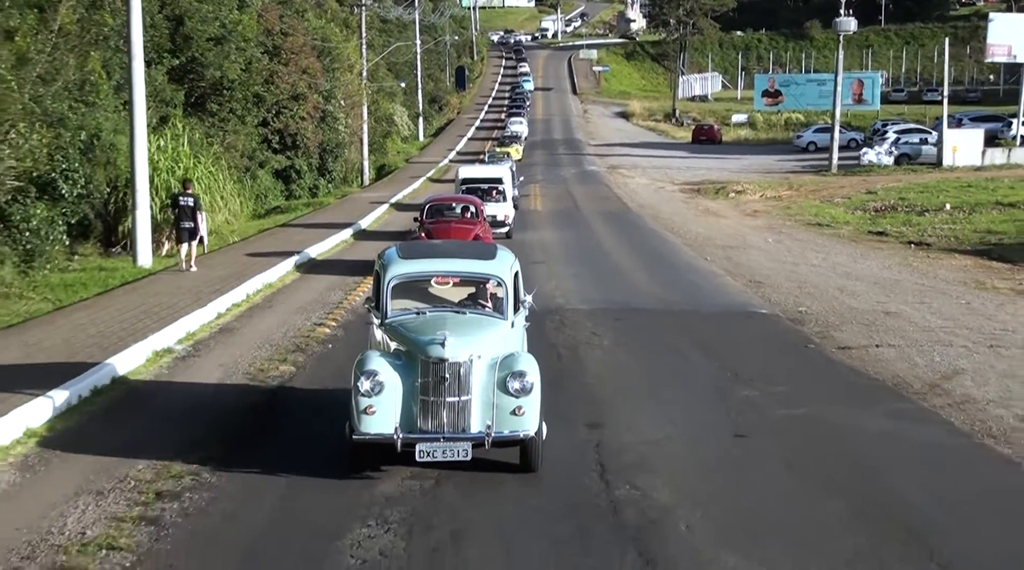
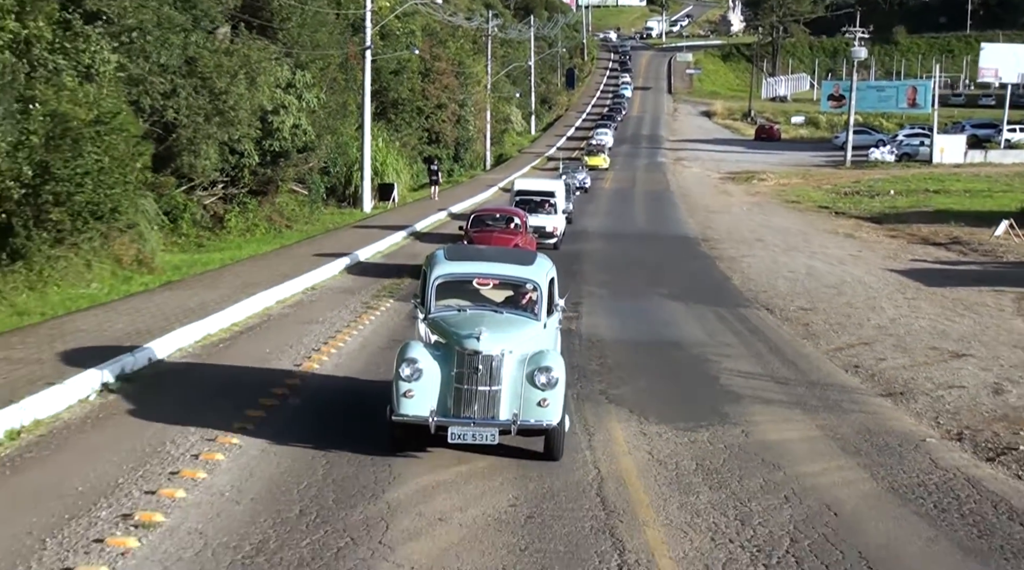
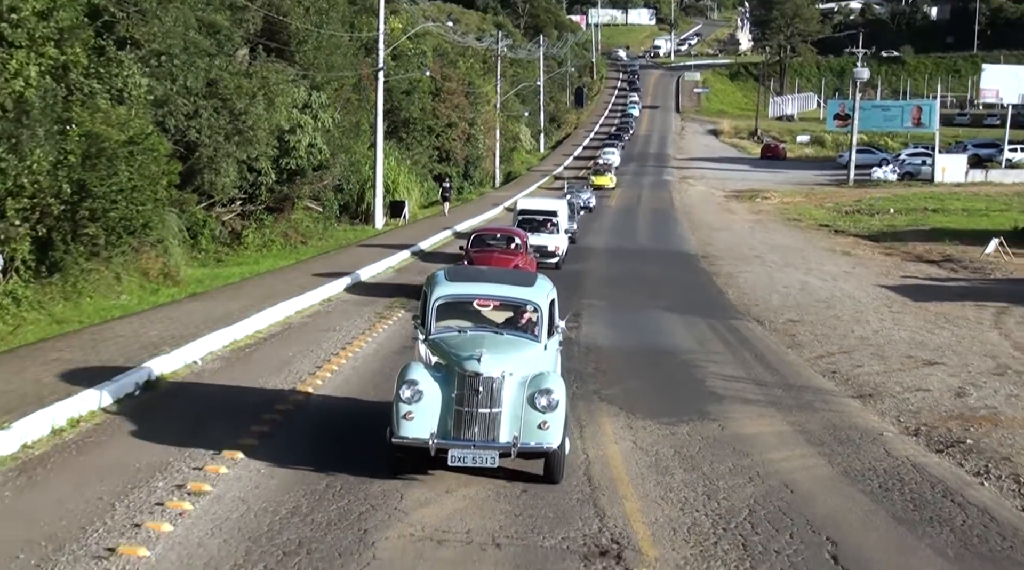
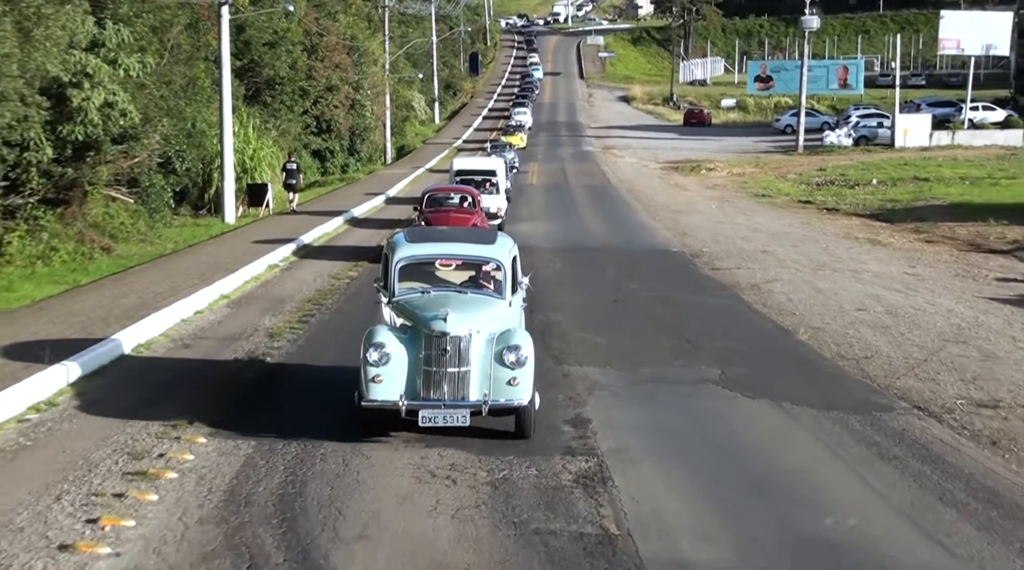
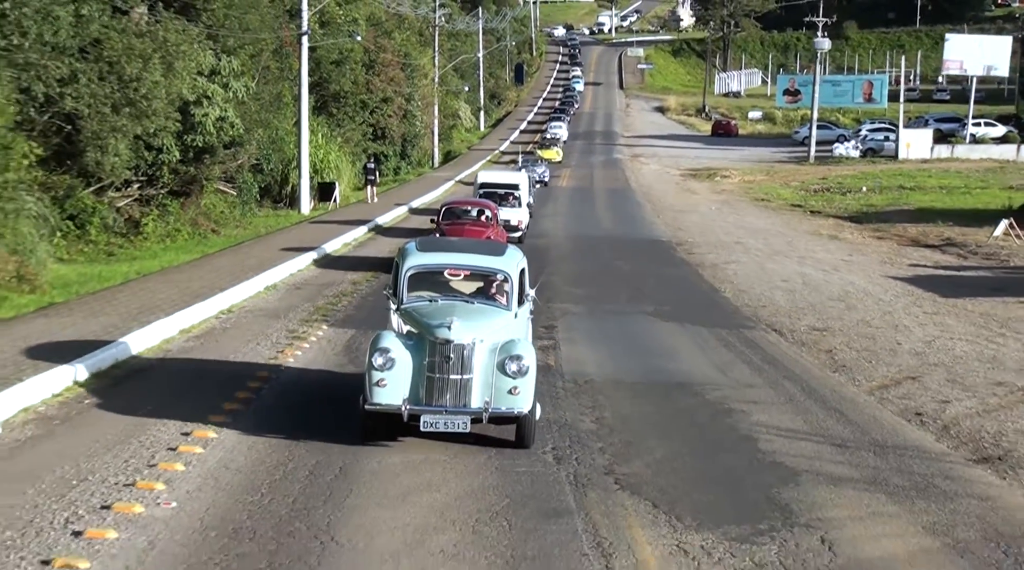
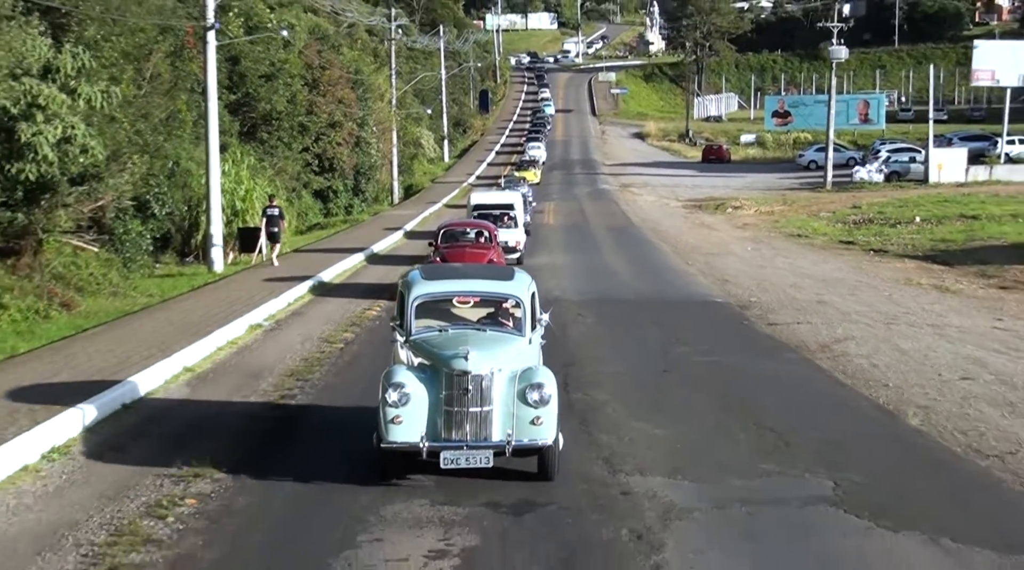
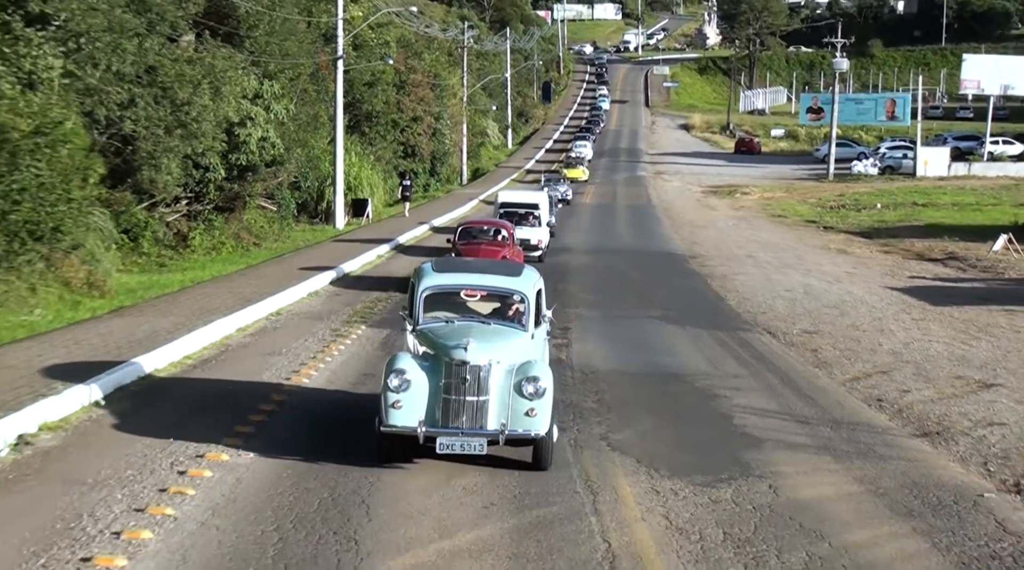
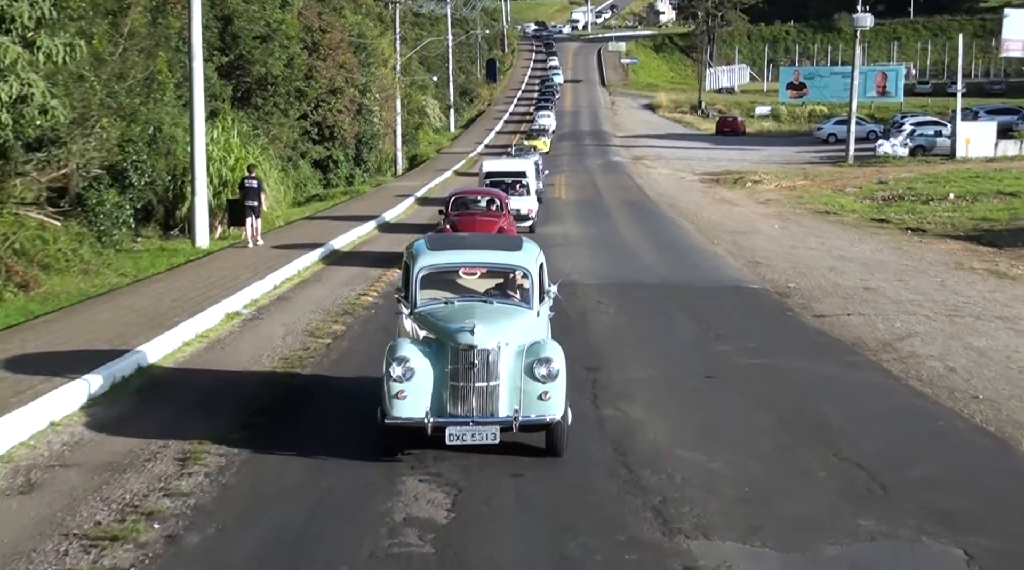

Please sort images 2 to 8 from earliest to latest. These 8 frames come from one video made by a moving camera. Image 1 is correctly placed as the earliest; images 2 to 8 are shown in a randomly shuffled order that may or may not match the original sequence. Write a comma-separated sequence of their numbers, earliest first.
8, 6, 4, 5, 7, 2, 3
